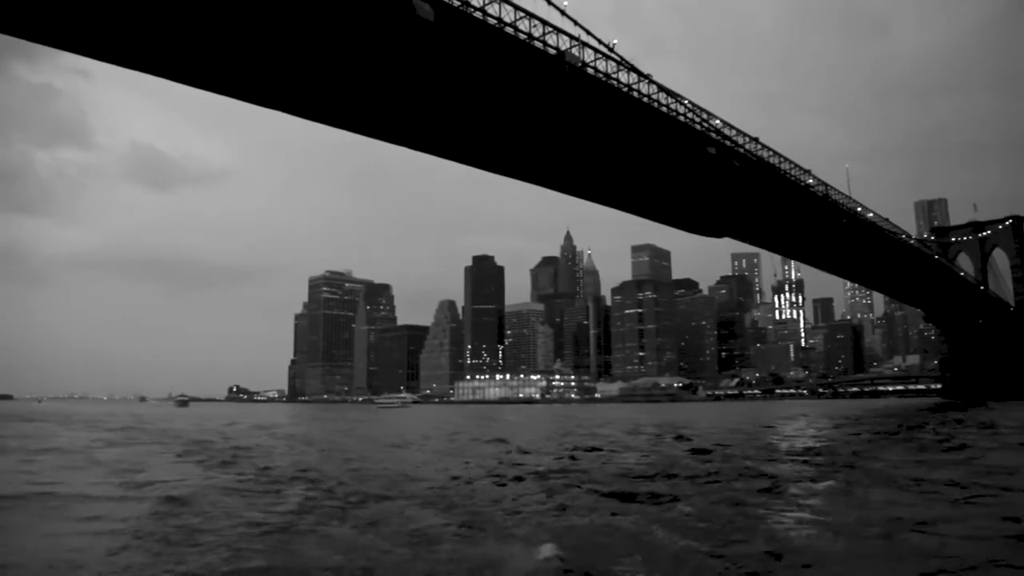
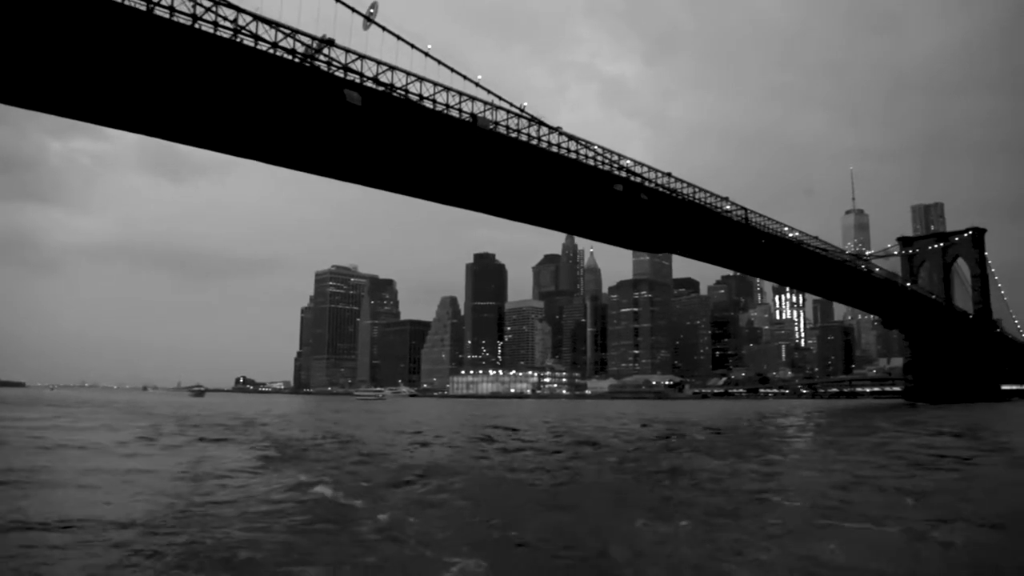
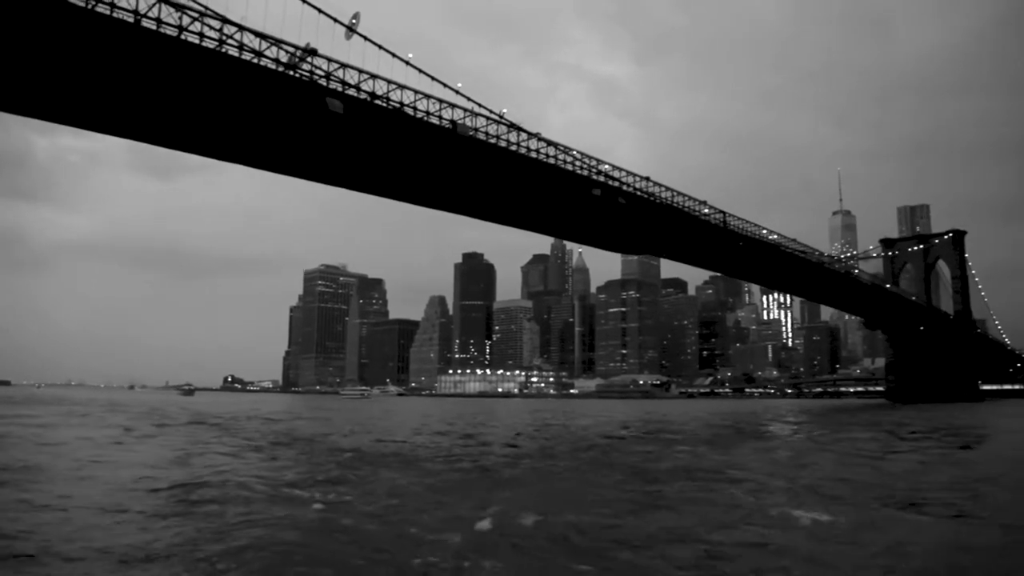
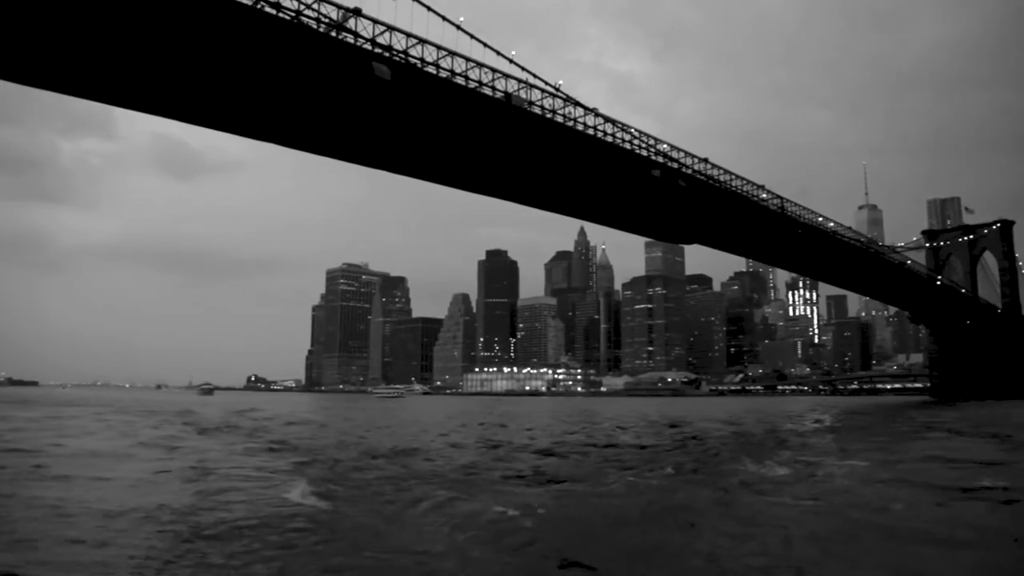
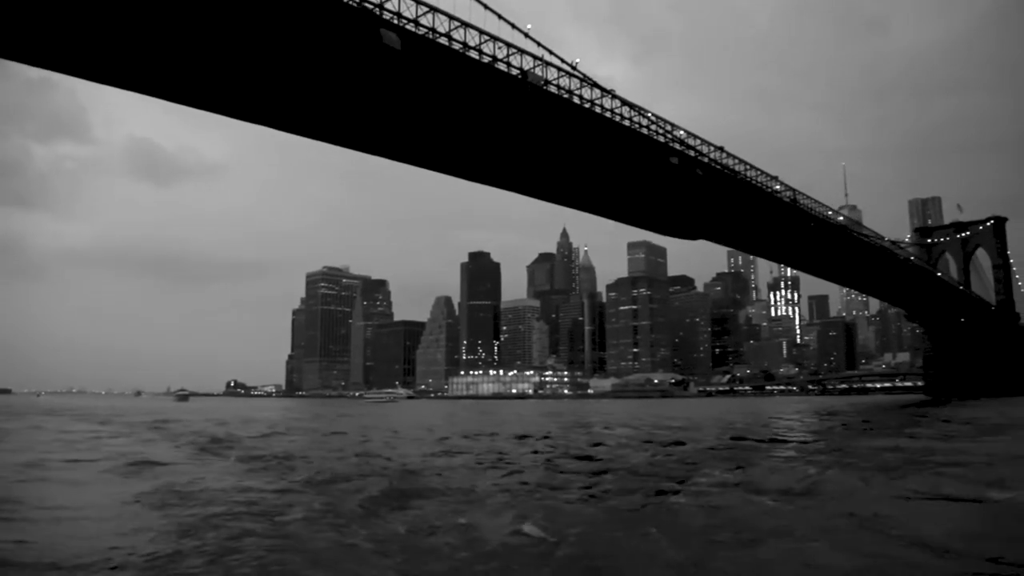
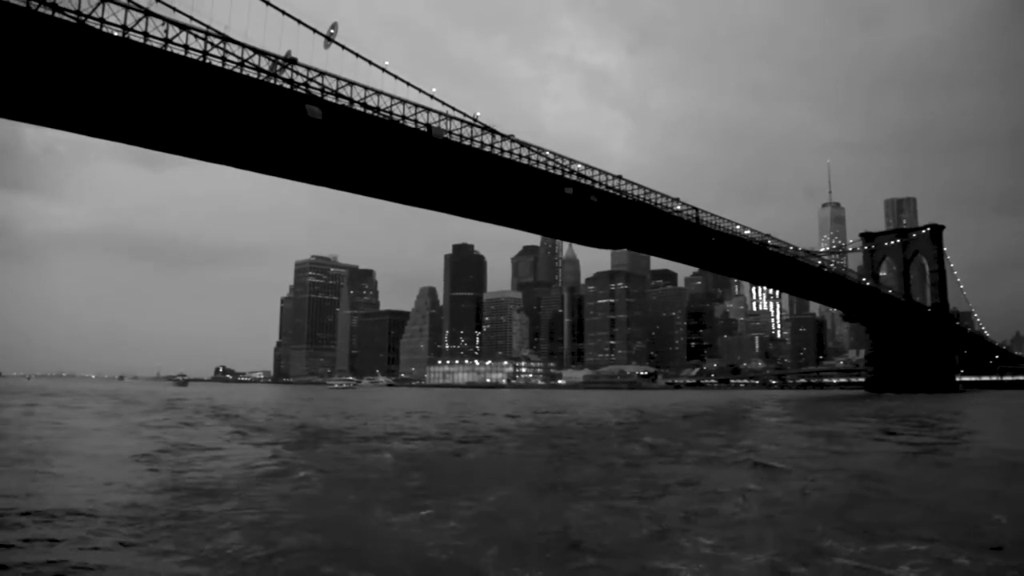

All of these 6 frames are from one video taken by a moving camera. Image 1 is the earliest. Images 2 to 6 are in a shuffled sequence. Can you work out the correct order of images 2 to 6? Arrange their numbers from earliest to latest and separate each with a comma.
5, 4, 2, 3, 6
